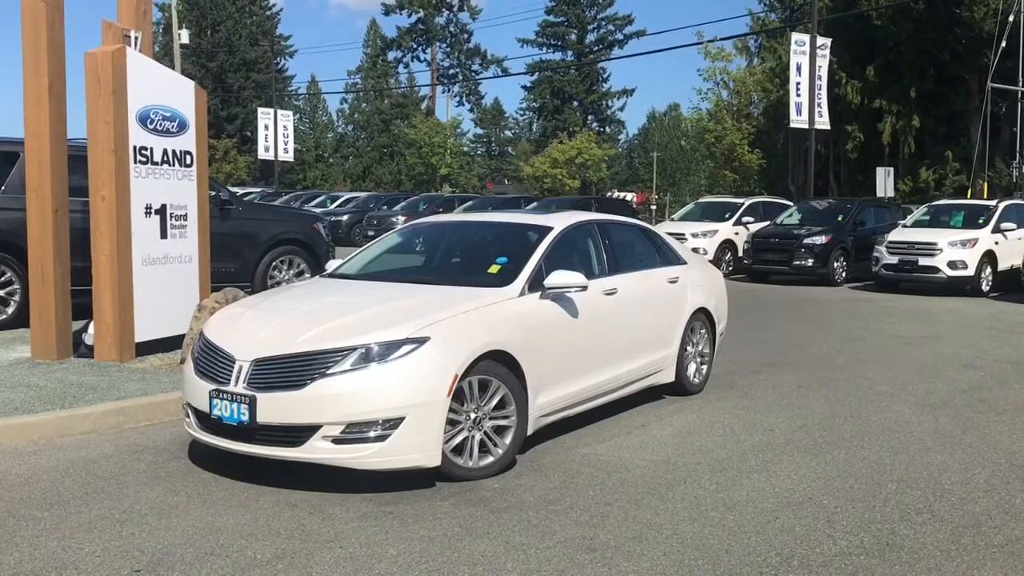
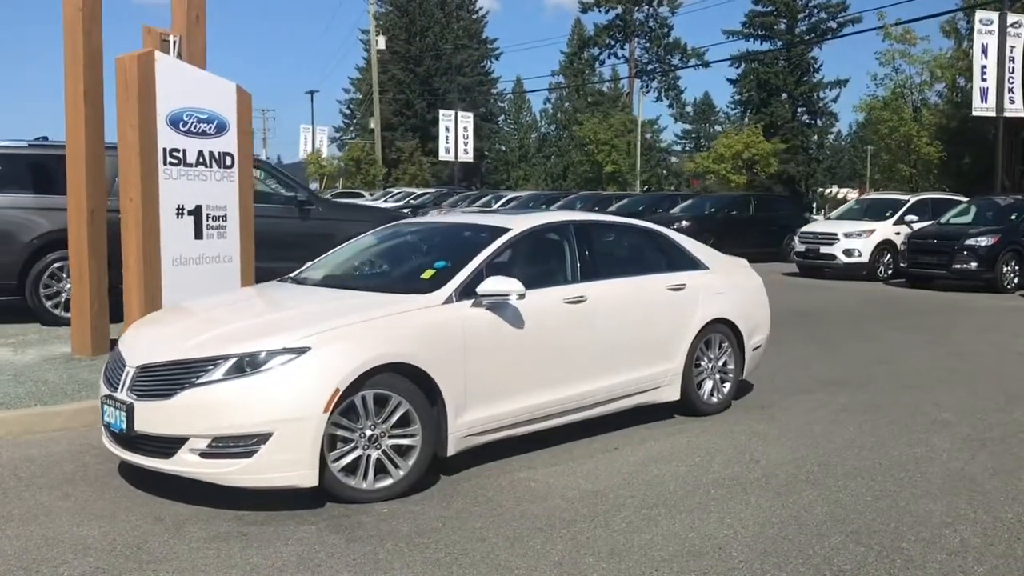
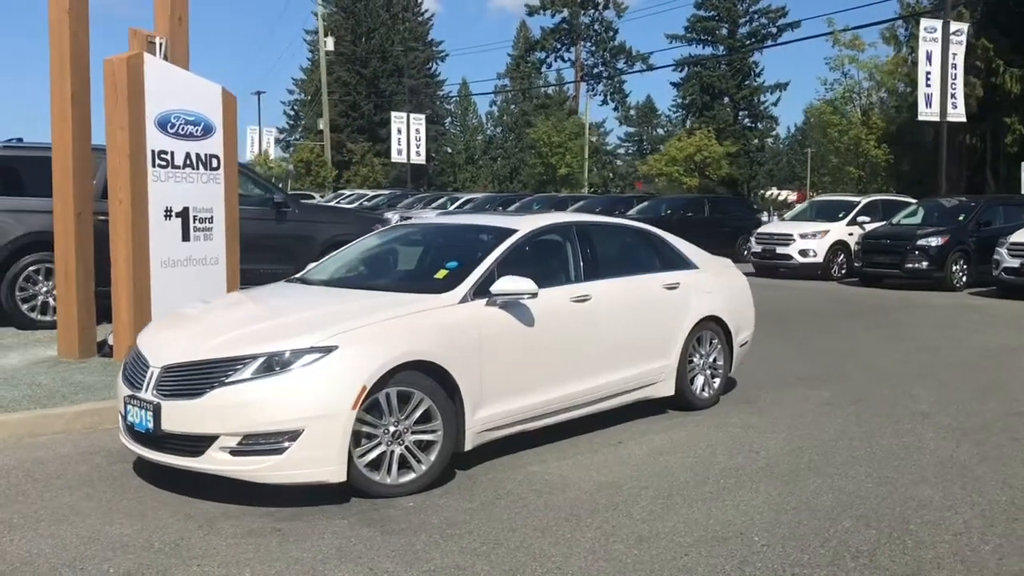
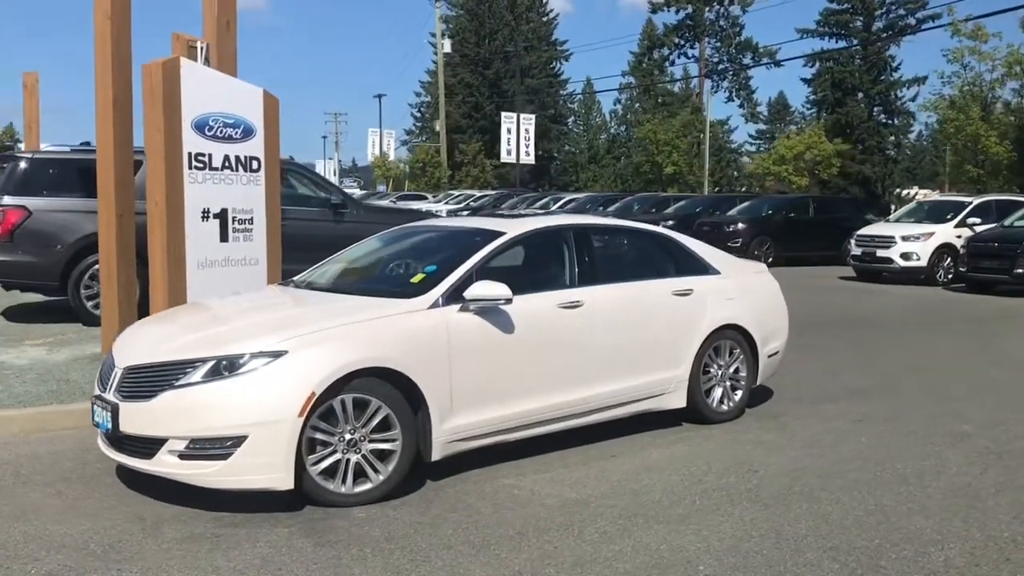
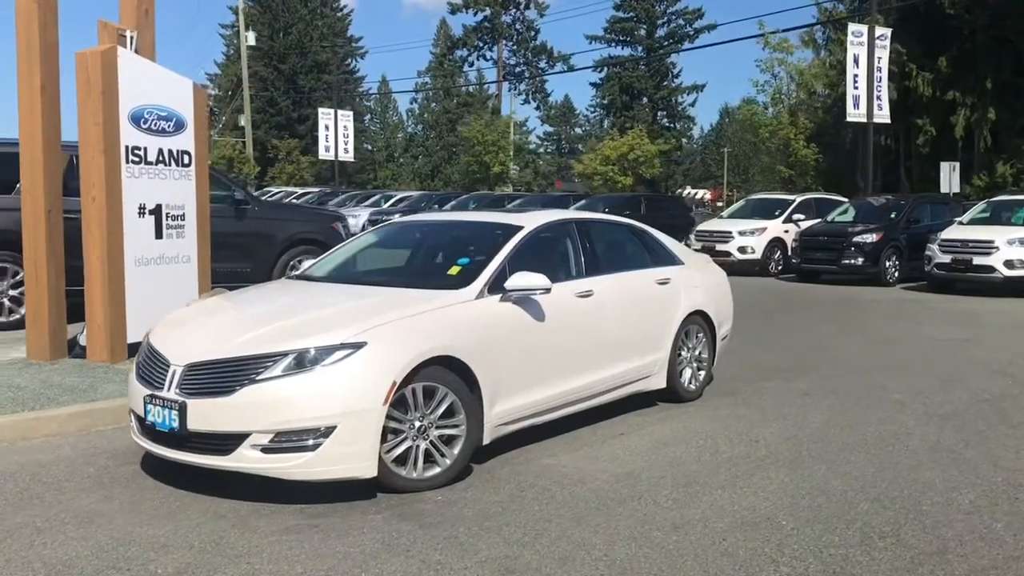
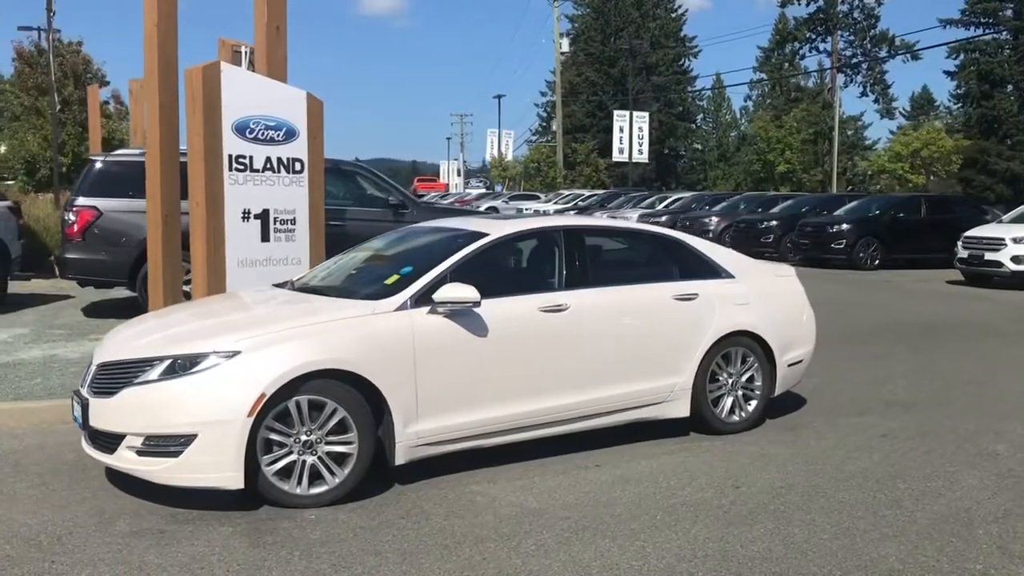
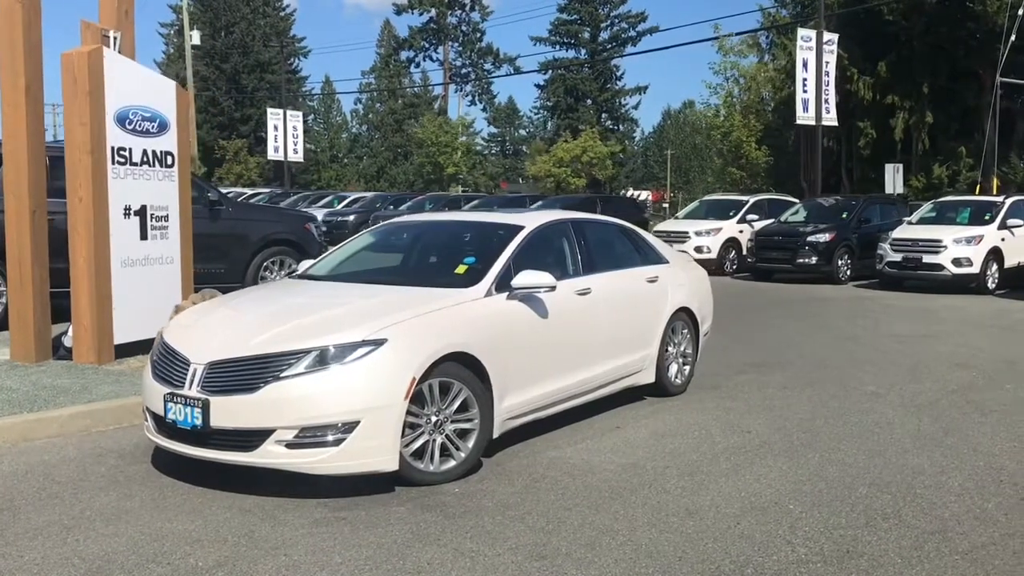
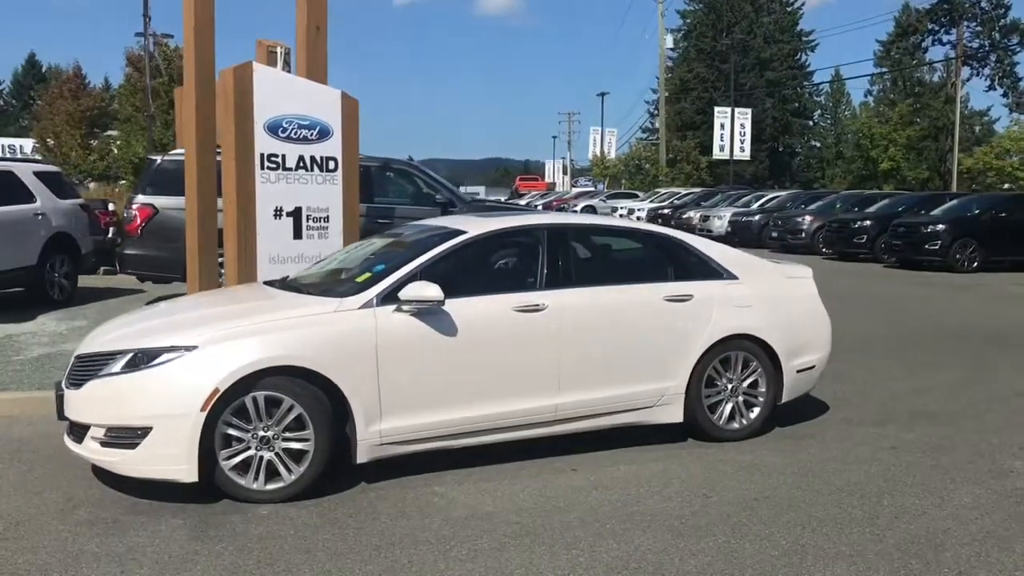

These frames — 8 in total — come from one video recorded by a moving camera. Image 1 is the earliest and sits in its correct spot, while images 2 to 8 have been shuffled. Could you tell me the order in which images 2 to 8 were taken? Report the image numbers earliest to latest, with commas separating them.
7, 5, 3, 2, 4, 6, 8
